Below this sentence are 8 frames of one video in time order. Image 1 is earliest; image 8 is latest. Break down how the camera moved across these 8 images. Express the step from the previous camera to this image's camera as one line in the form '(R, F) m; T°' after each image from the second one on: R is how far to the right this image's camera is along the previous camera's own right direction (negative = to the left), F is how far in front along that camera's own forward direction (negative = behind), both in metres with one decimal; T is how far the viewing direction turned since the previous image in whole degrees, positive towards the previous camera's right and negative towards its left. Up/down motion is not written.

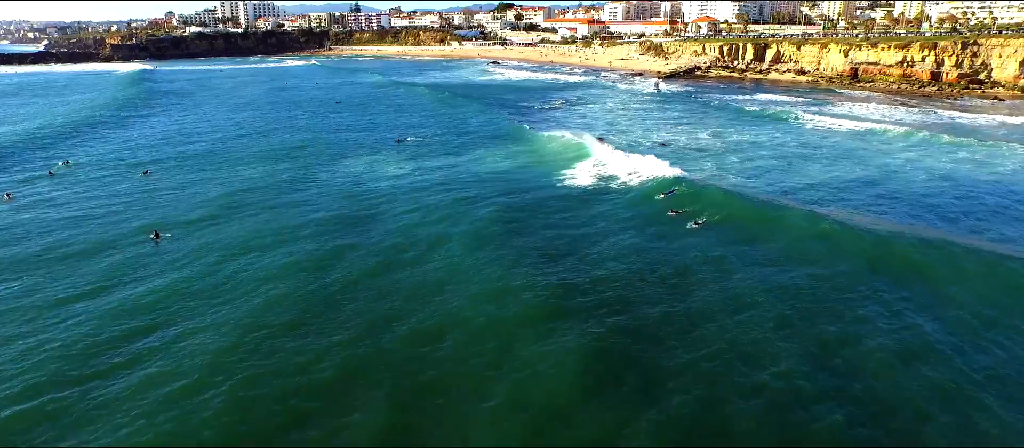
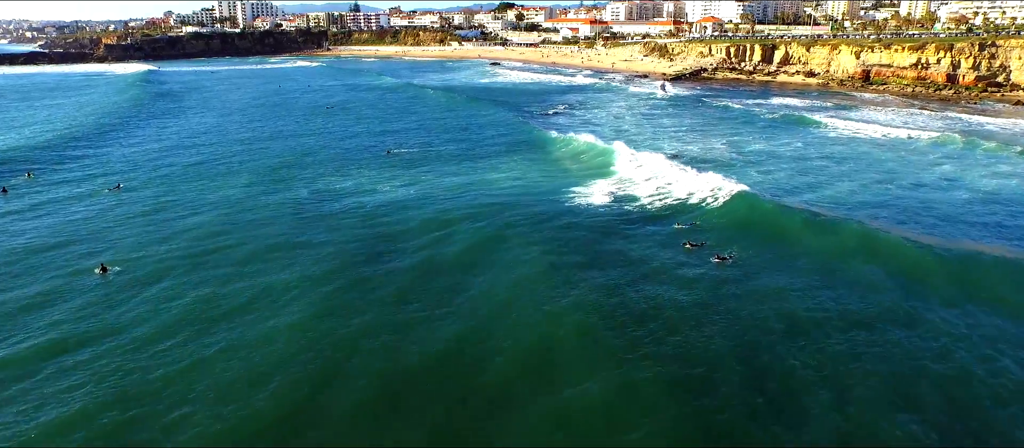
(-0.1, +2.3) m; 0°
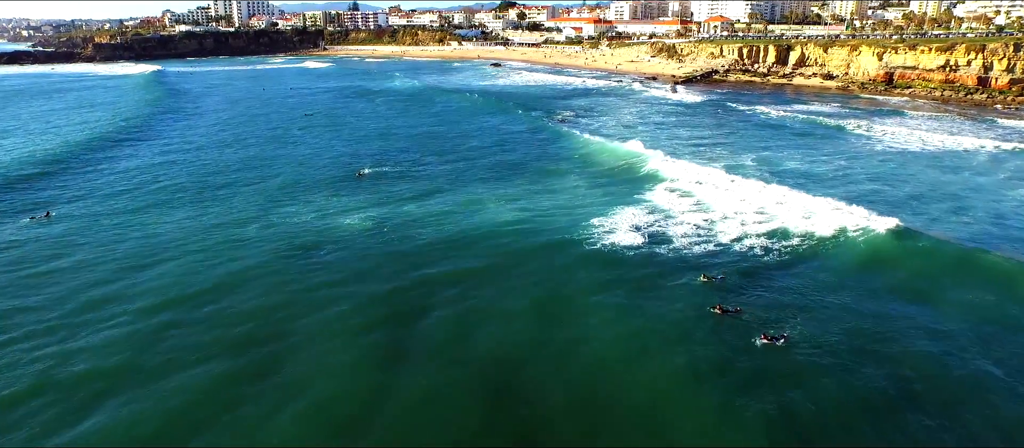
(-0.1, +4.3) m; 0°
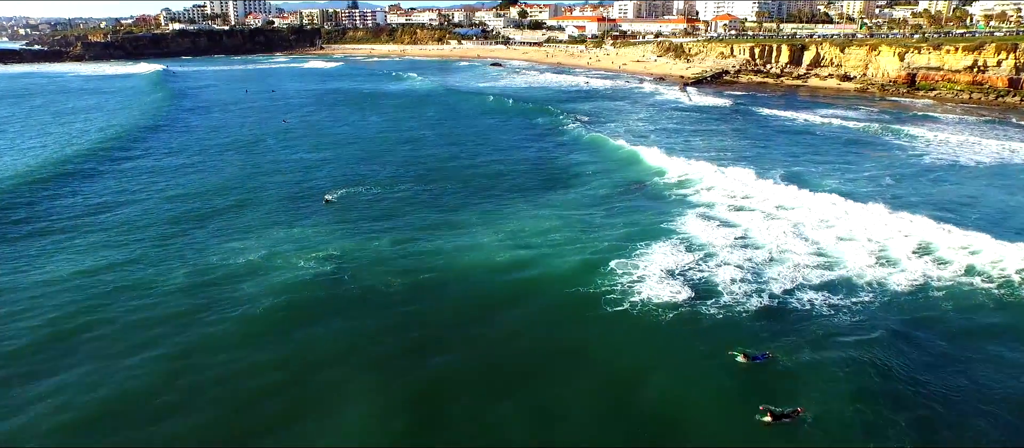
(0.0, +3.7) m; 0°
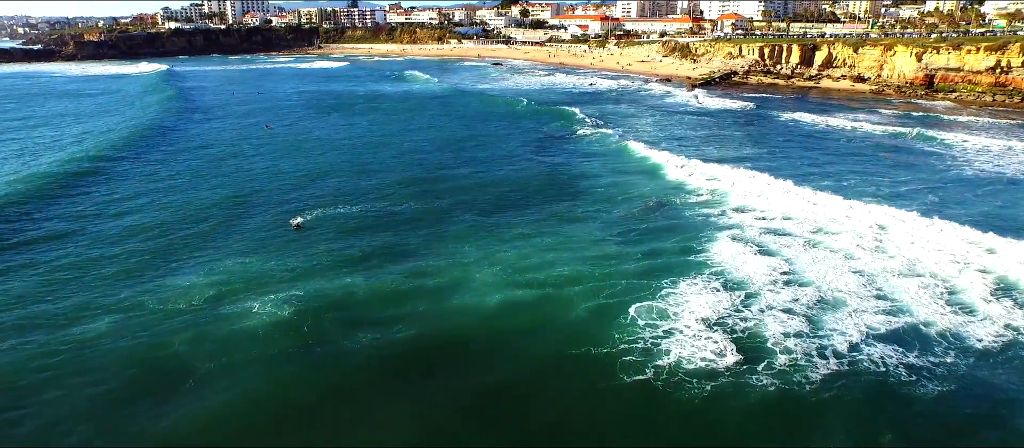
(0.0, +2.7) m; 0°
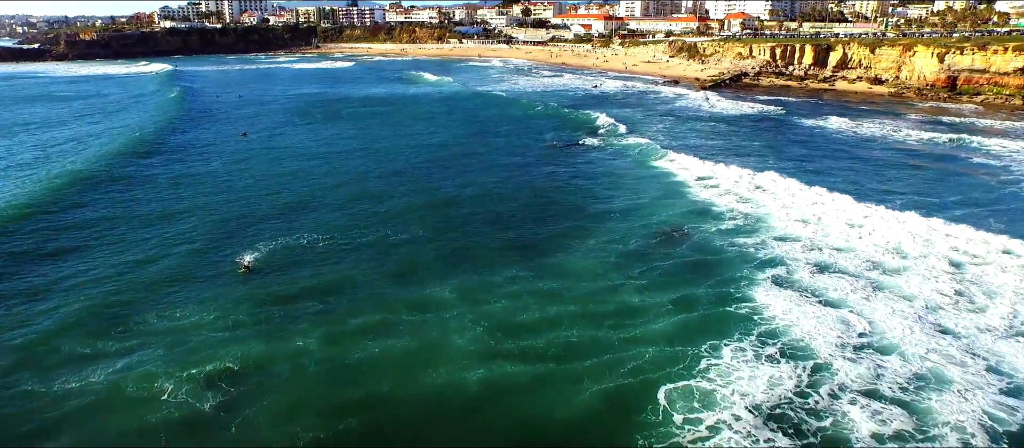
(+0.1, +3.1) m; 0°
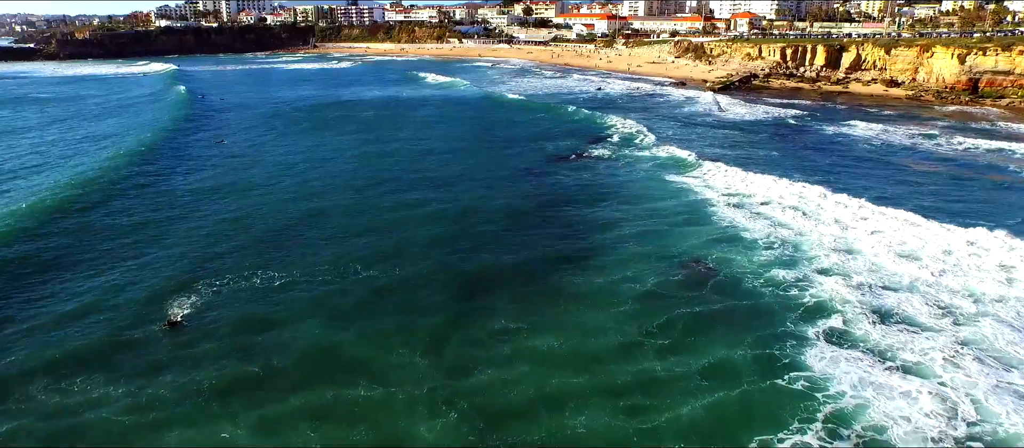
(+0.1, +2.8) m; 0°
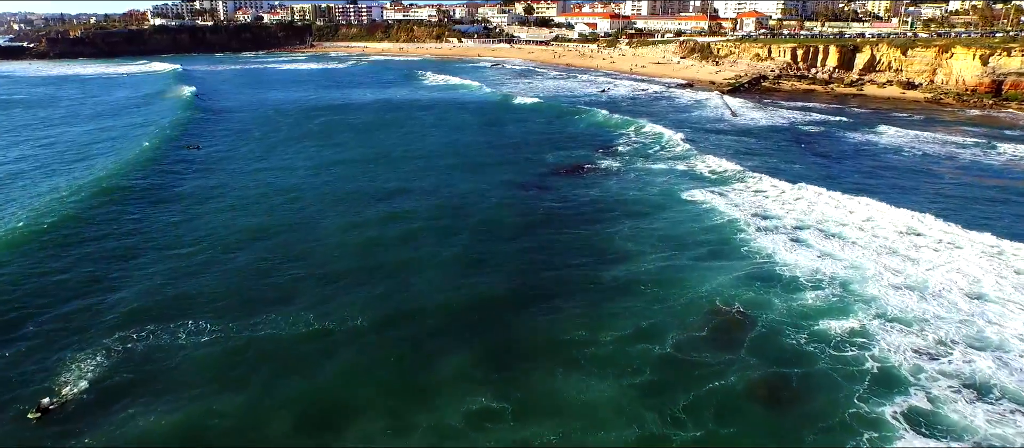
(+0.1, +2.8) m; 0°
